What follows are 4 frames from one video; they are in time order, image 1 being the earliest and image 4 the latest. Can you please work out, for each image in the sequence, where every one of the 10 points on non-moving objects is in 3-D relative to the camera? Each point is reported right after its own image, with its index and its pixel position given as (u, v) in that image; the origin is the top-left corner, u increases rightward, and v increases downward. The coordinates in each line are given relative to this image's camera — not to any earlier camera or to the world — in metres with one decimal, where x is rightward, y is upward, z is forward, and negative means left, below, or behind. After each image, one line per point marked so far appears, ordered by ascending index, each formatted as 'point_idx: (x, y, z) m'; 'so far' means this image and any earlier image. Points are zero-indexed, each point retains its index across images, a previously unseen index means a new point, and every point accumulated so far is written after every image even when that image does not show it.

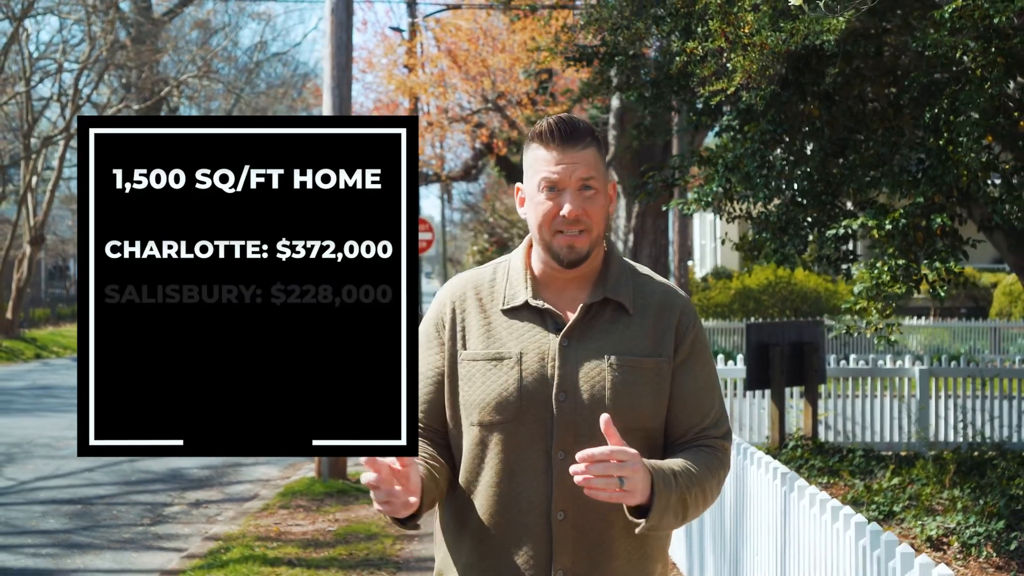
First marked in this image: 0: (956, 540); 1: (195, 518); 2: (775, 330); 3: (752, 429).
0: (+3.1, -1.8, +8.8) m
1: (-3.2, -2.3, +12.8) m
2: (+2.7, -0.4, +13.1) m
3: (+2.8, -1.7, +15.1) m
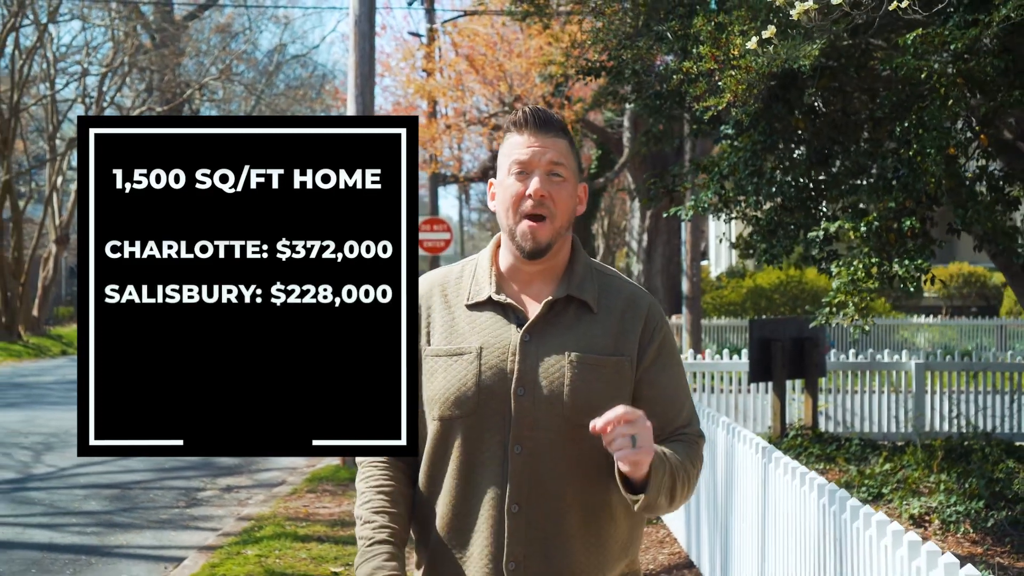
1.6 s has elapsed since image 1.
0: (+3.2, -1.7, +9.5) m
1: (-3.0, -2.3, +13.5) m
2: (+2.9, -0.4, +13.8) m
3: (+3.0, -1.6, +15.8) m
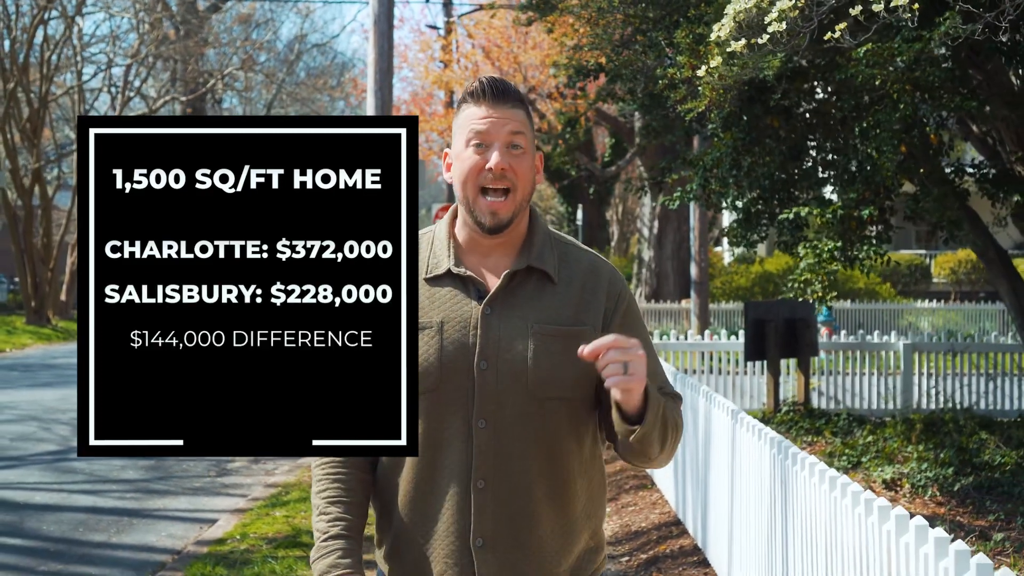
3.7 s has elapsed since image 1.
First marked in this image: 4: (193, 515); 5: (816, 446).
0: (+3.2, -1.6, +10.4) m
1: (-2.9, -2.1, +14.5) m
2: (+3.0, -0.2, +14.6) m
3: (+3.2, -1.4, +16.7) m
4: (-3.0, -2.1, +12.0) m
5: (+3.1, -1.6, +12.8) m
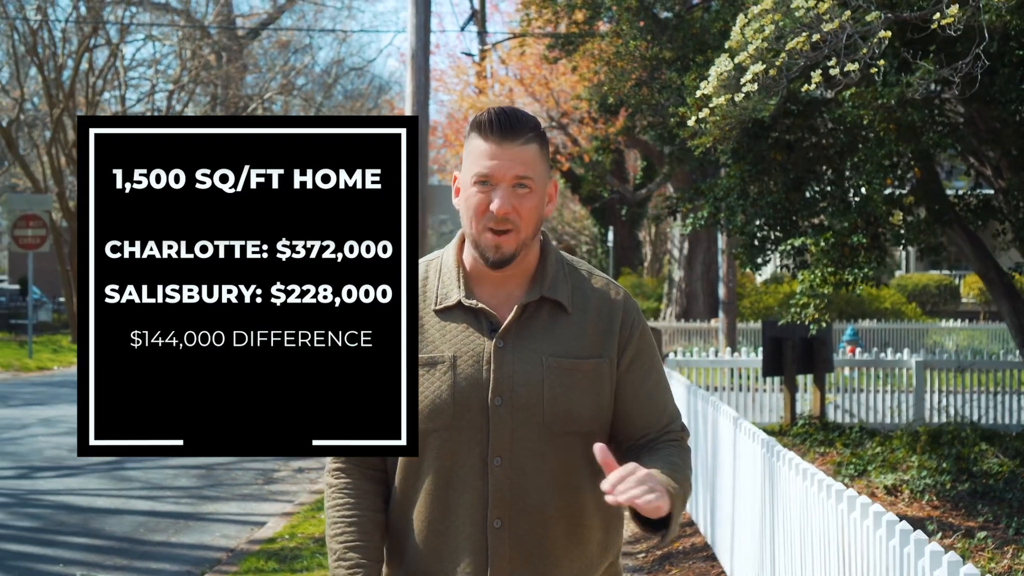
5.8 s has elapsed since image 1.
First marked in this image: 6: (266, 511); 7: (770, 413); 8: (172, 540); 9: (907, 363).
0: (+3.5, -1.8, +11.2) m
1: (-2.6, -2.3, +15.4) m
2: (+3.3, -0.5, +15.4) m
3: (+3.6, -1.7, +17.5) m
4: (-2.7, -2.3, +12.9) m
5: (+3.4, -1.8, +13.5) m
6: (-2.6, -2.3, +13.3) m
7: (+3.6, -1.7, +17.4) m
8: (-3.2, -2.3, +11.8) m
9: (+5.4, -1.0, +17.2) m
